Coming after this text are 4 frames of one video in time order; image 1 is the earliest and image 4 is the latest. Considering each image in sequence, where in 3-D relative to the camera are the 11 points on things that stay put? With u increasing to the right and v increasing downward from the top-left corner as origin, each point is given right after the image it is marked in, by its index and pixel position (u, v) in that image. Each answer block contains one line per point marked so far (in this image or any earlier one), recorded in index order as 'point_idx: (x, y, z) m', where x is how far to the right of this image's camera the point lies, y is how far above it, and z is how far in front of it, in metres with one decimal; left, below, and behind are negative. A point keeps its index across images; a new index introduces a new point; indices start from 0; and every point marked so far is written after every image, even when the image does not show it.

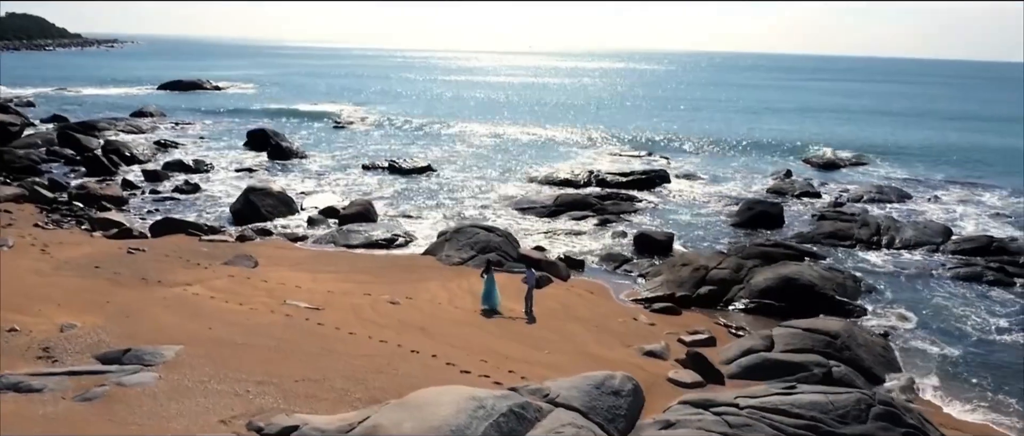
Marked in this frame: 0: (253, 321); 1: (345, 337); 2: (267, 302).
0: (-4.3, -1.8, +13.3) m
1: (-2.7, -1.9, +12.7) m
2: (-4.5, -1.6, +14.5) m
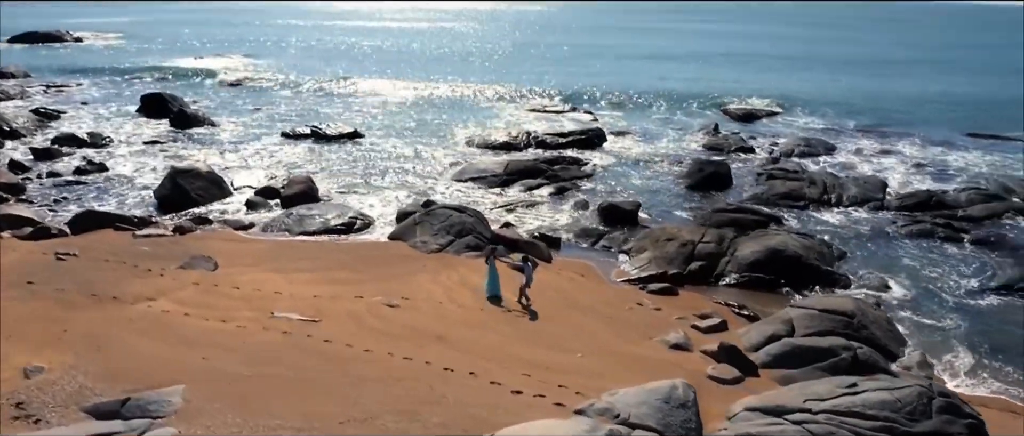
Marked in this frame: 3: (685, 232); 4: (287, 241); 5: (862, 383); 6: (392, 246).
0: (-3.9, -1.9, +11.8) m
1: (-2.1, -2.0, +11.5) m
2: (-4.2, -1.6, +12.9) m
3: (+4.0, -0.3, +18.0) m
4: (-5.1, -0.6, +17.8) m
5: (+4.7, -2.2, +10.6) m
6: (-2.7, -0.6, +17.5) m
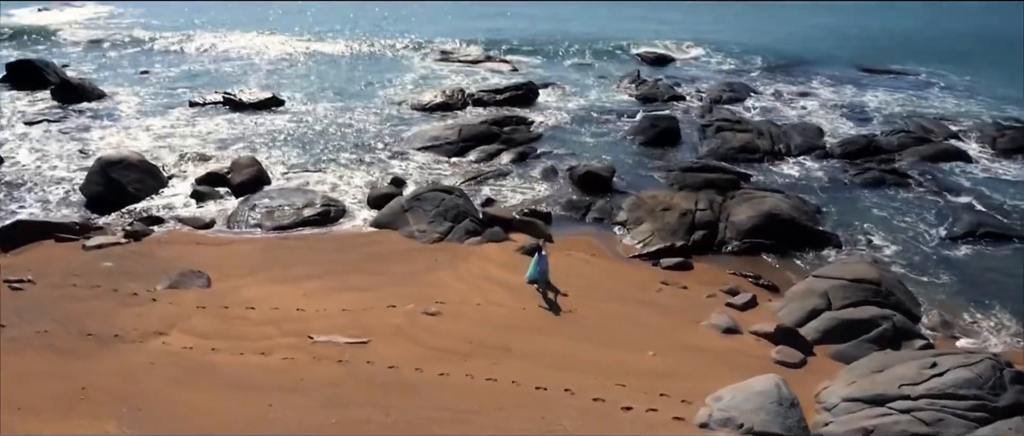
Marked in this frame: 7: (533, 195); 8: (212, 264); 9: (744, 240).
0: (-2.7, -2.2, +10.7) m
1: (-0.9, -2.2, +10.7) m
2: (-3.2, -1.9, +11.7) m
3: (+3.8, +0.4, +18.0) m
4: (-5.1, -0.5, +16.2) m
5: (+5.9, -2.0, +11.0) m
6: (-2.6, -0.4, +16.4) m
7: (+0.5, +0.6, +19.6) m
8: (-5.7, -0.8, +14.9) m
9: (+5.0, -0.5, +17.0) m
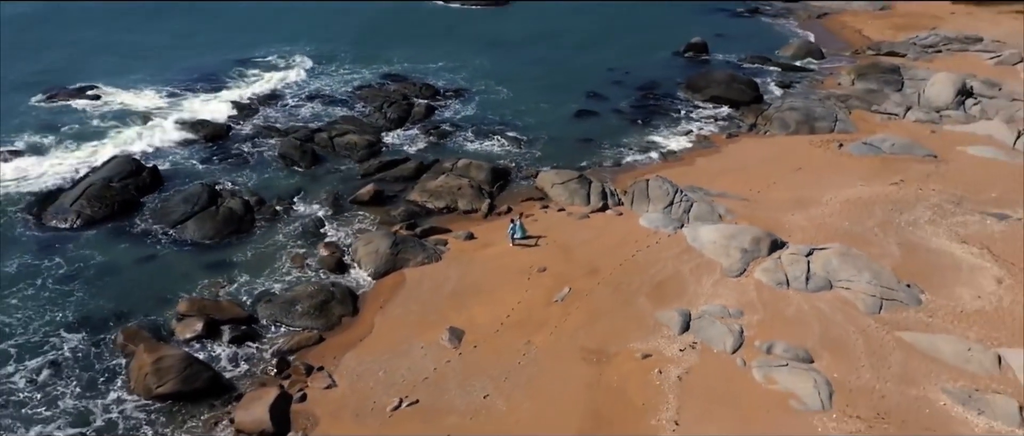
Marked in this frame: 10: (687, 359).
0: (+2.5, -2.4, +22.0) m
1: (+3.2, -1.7, +23.5) m
2: (+1.3, -2.5, +21.9) m
3: (-2.3, +1.4, +30.1) m
4: (-3.8, -2.7, +22.1) m
5: (+5.4, +1.3, +29.3) m
6: (-3.0, -1.7, +24.2) m
7: (-5.0, -0.1, +28.1) m
8: (-2.7, -3.1, +21.1) m
9: (-0.7, +1.2, +30.9) m
10: (+4.3, -3.4, +19.4) m
